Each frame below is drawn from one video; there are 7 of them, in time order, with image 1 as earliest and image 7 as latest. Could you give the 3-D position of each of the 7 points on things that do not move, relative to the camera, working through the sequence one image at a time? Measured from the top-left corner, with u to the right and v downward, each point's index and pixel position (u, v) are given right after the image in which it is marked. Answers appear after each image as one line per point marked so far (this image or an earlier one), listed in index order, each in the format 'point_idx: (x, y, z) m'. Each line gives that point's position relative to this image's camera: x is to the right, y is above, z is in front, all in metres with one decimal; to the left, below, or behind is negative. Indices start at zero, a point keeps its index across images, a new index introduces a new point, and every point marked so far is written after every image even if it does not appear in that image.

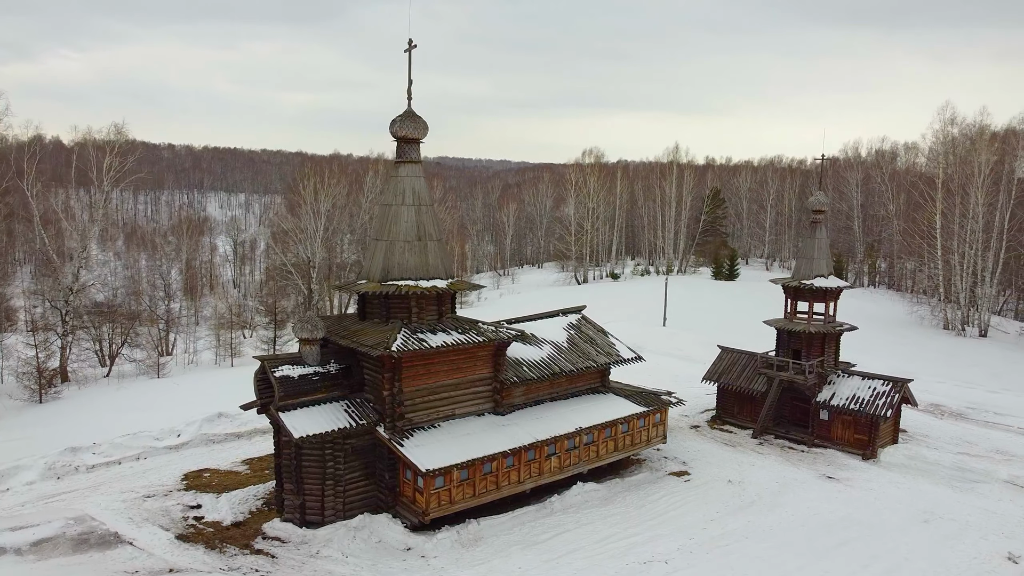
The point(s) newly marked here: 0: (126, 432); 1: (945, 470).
0: (-11.8, -4.4, +17.5) m
1: (+12.8, -5.4, +16.8) m
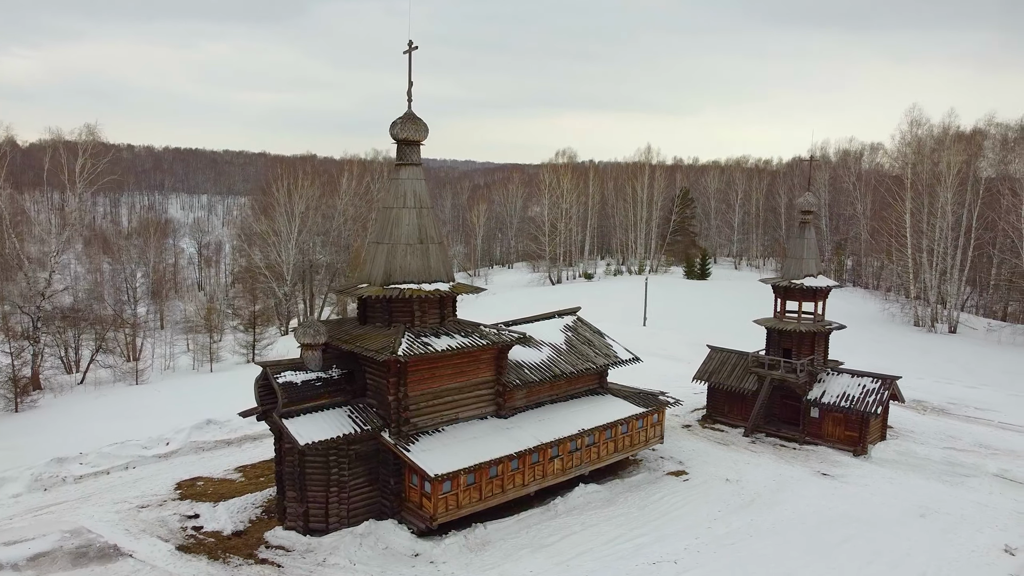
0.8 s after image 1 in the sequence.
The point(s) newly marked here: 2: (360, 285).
0: (-11.9, -4.6, +17.0) m
1: (+12.8, -5.3, +17.1) m
2: (-3.3, +0.1, +12.5) m
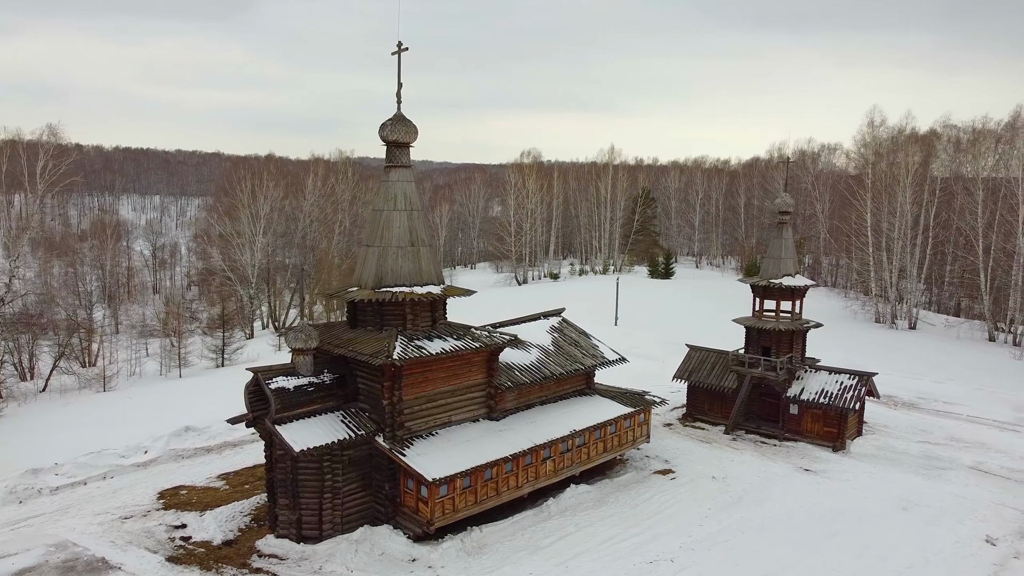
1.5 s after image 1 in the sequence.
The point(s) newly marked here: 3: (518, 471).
0: (-12.2, -4.7, +16.5) m
1: (+12.4, -5.3, +17.7) m
2: (-3.5, 0.0, +12.4) m
3: (+0.1, -4.0, +12.5) m
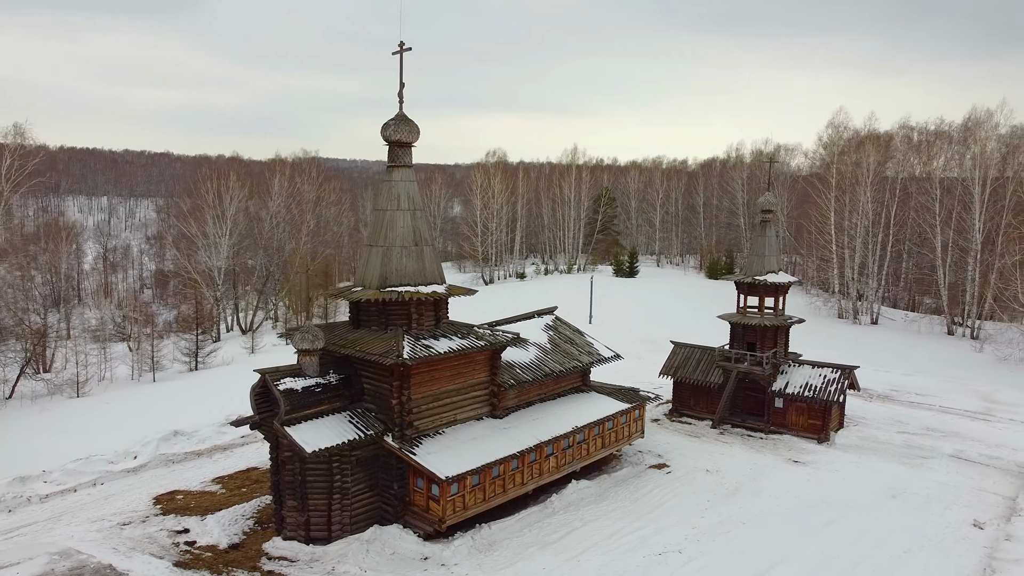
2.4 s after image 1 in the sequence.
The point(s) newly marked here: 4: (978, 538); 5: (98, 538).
0: (-12.3, -4.8, +16.1) m
1: (+12.3, -5.2, +18.4) m
2: (-3.4, 0.0, +12.3) m
3: (+0.2, -4.0, +12.6) m
4: (+9.7, -5.2, +11.9) m
5: (-8.3, -5.0, +11.4) m
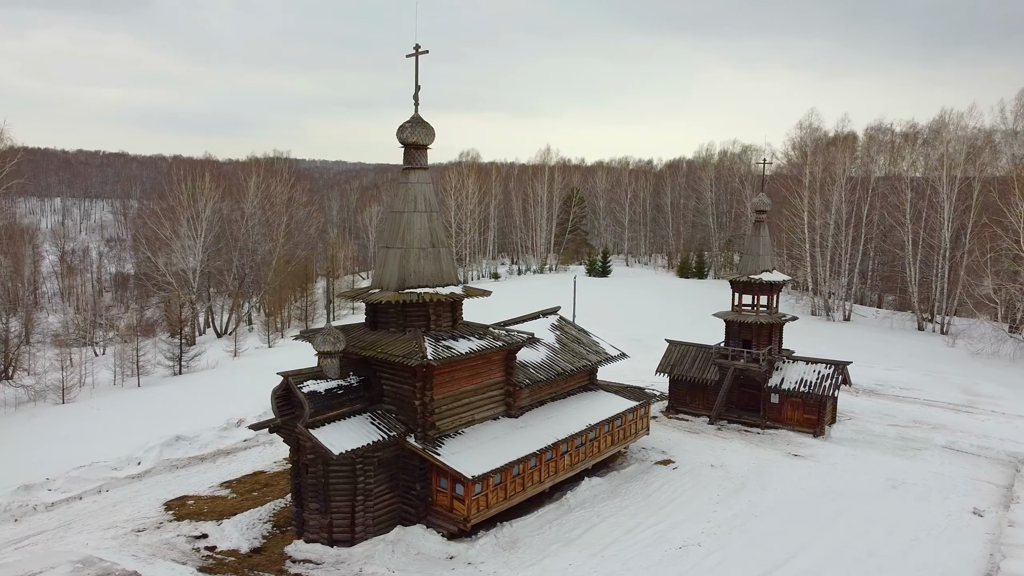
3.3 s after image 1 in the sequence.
0: (-12.0, -4.9, +15.8) m
1: (+12.5, -5.1, +19.0) m
2: (-3.1, 0.0, +12.3) m
3: (+0.6, -4.0, +12.8) m
4: (+10.1, -5.2, +12.4) m
5: (-7.8, -5.1, +11.3) m
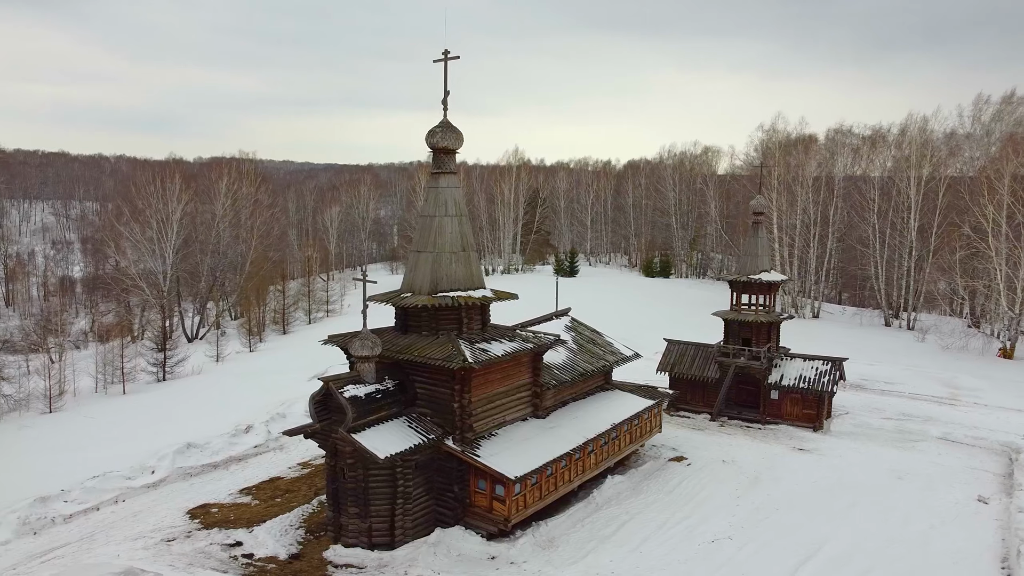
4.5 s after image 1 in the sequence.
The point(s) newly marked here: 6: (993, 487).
0: (-11.5, -5.0, +15.4) m
1: (+12.9, -5.0, +19.7) m
2: (-2.4, -0.1, +12.4) m
3: (+1.3, -4.0, +13.0) m
4: (+10.8, -5.1, +13.1) m
5: (-7.1, -5.2, +11.1) m
6: (+12.4, -5.1, +14.7) m
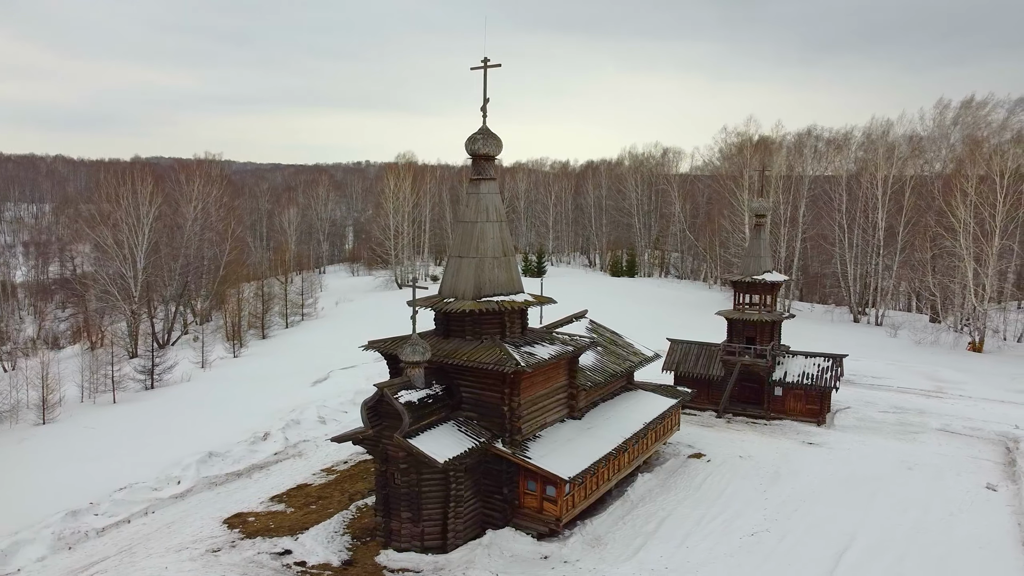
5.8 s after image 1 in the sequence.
0: (-10.6, -5.3, +15.2) m
1: (+13.5, -5.0, +20.5) m
2: (-1.5, -0.3, +12.5) m
3: (+2.2, -4.1, +13.3) m
4: (+11.7, -5.1, +13.8) m
5: (-6.1, -5.4, +11.1) m
6: (+13.2, -5.1, +15.5) m
